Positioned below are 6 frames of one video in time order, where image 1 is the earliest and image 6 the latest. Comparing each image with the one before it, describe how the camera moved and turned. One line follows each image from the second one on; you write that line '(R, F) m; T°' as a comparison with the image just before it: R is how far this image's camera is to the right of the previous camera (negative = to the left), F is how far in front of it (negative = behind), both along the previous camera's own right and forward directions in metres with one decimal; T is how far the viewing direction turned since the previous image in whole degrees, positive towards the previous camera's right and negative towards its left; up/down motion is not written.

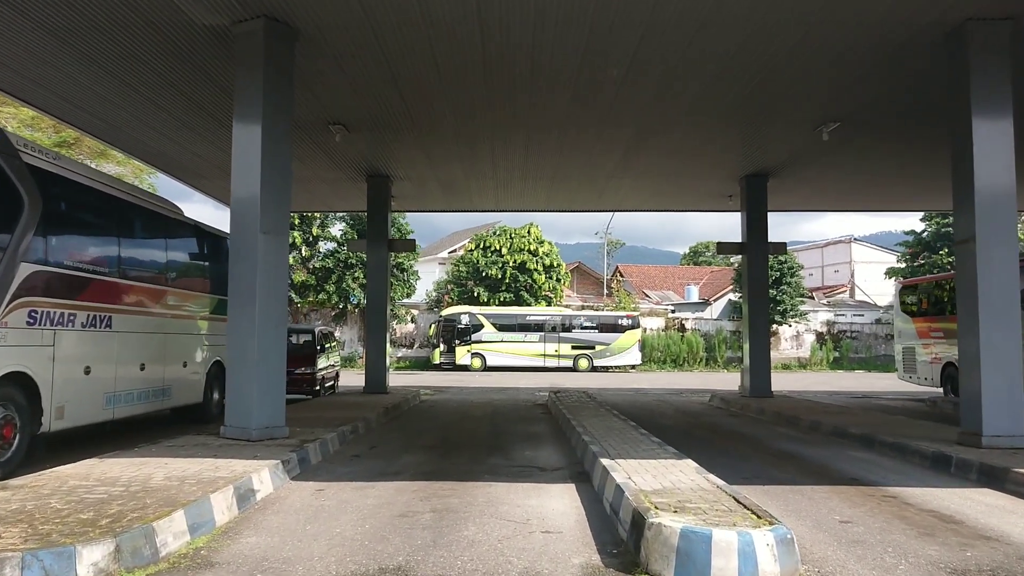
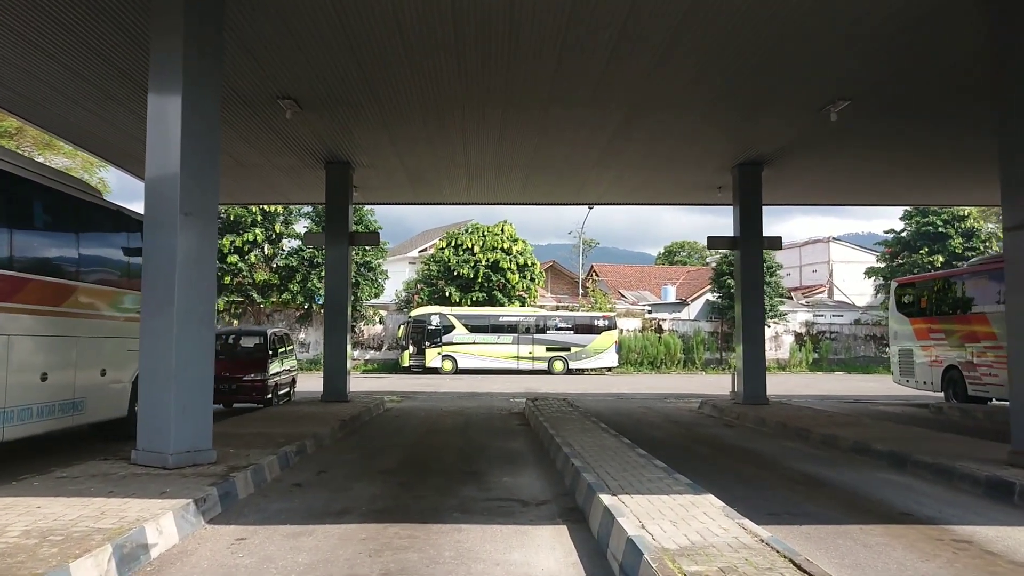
(0.0, +1.2) m; +2°
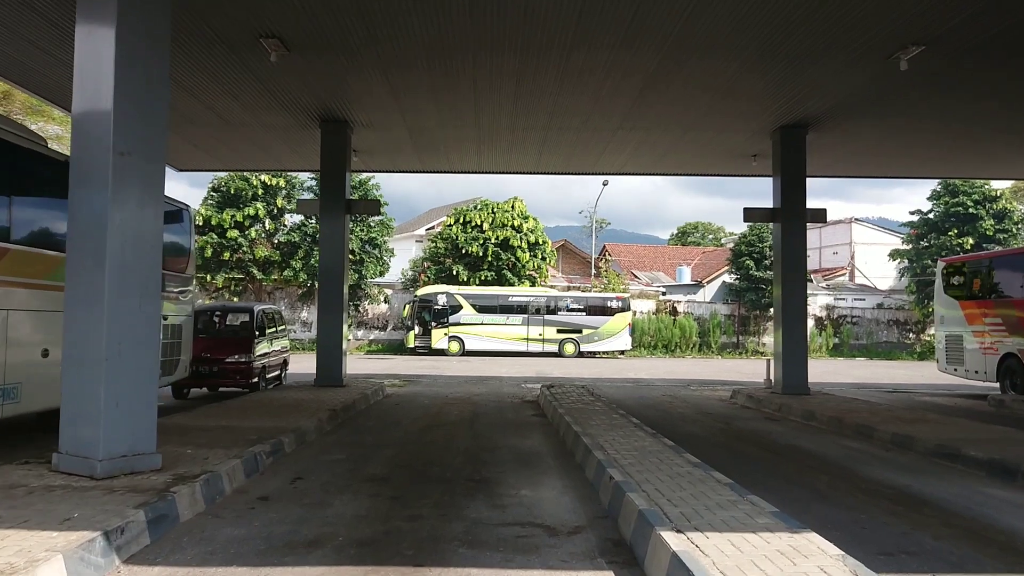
(-0.1, +1.3) m; -1°
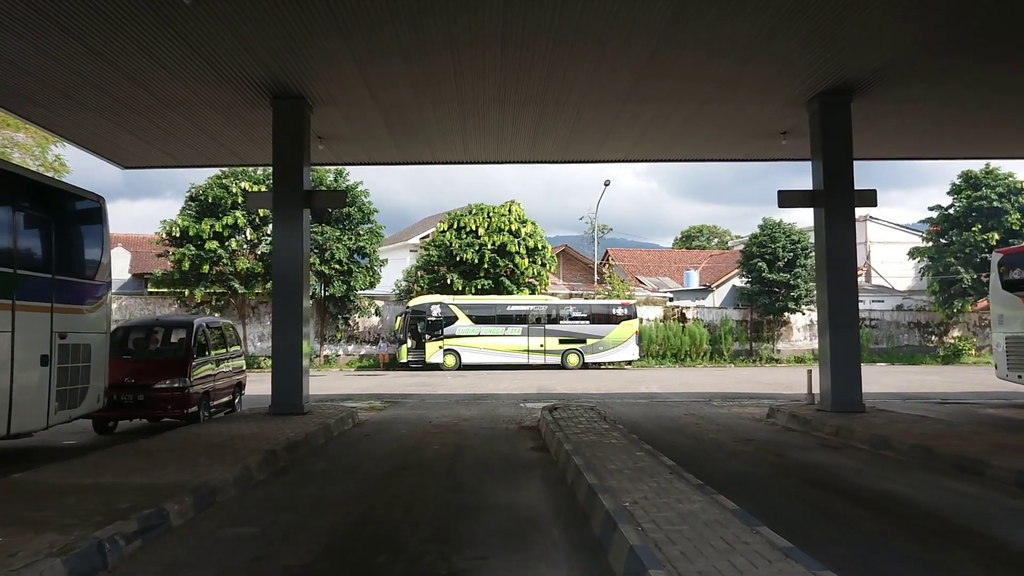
(+0.1, +1.9) m; 0°
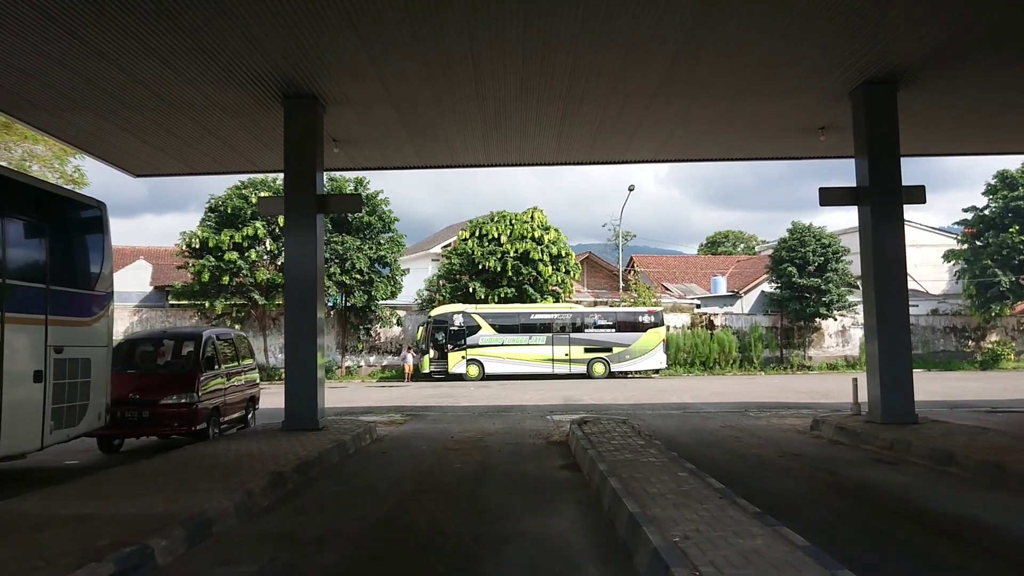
(0.0, +0.5) m; -2°
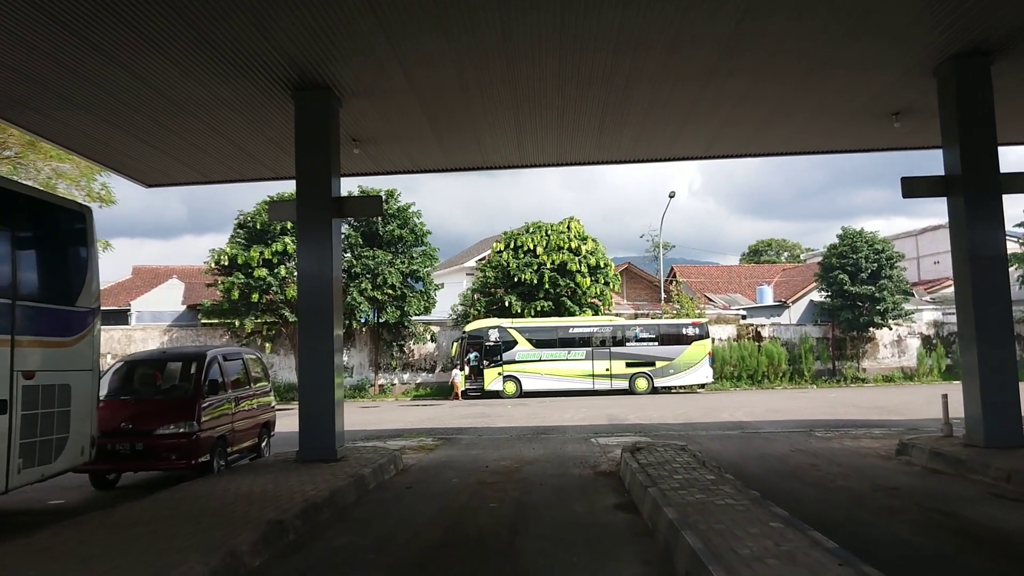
(-0.1, +1.0) m; -3°
